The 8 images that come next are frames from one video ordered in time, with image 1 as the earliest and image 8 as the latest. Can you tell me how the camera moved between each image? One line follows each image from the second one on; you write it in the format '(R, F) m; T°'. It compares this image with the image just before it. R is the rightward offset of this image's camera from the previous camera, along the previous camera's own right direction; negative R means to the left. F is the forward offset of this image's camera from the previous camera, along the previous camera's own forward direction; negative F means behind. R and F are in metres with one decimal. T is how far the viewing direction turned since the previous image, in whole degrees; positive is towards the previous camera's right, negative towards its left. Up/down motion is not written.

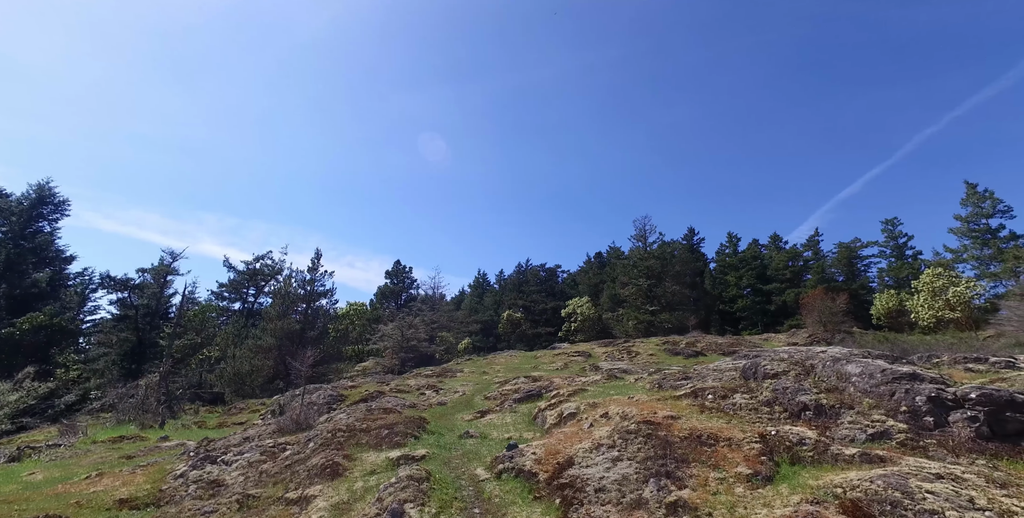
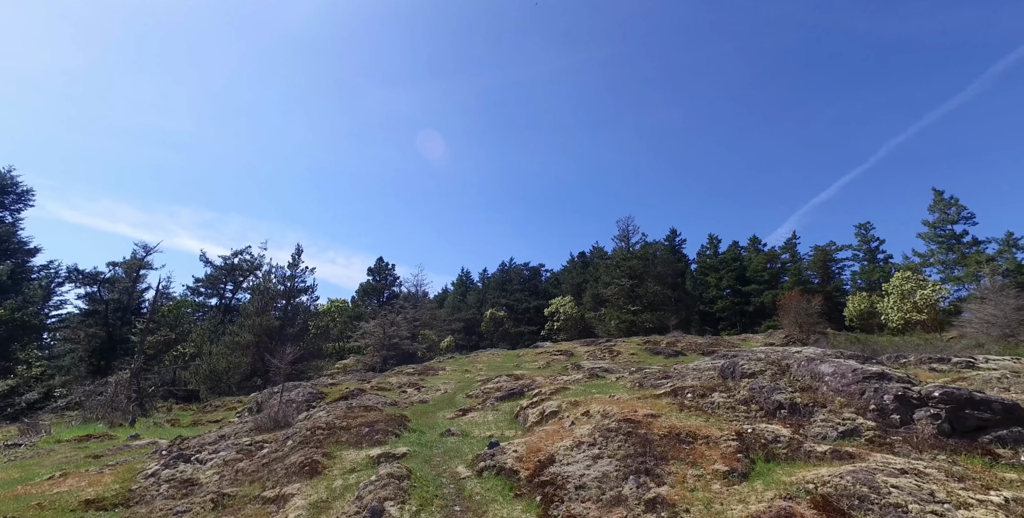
(0.0, 0.0) m; +2°
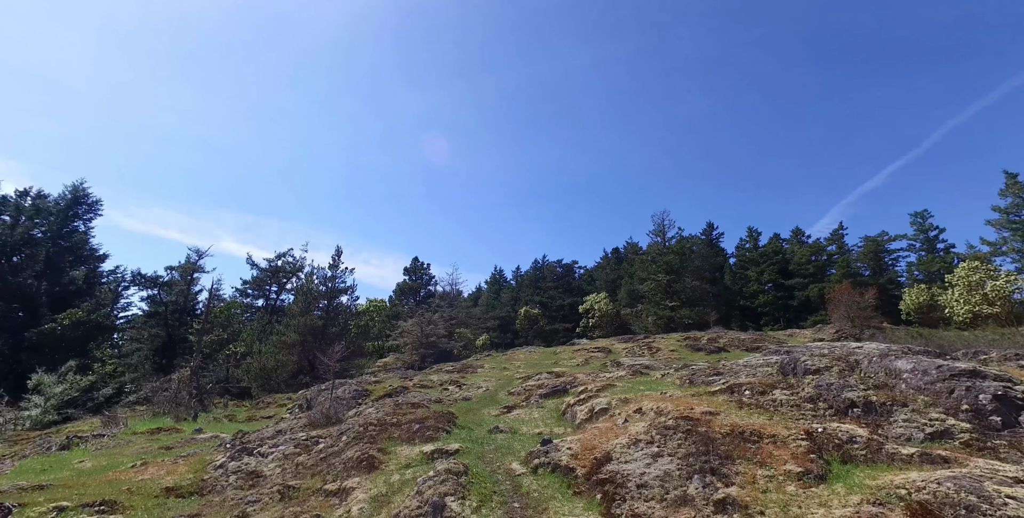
(-0.6, 0.0) m; -4°
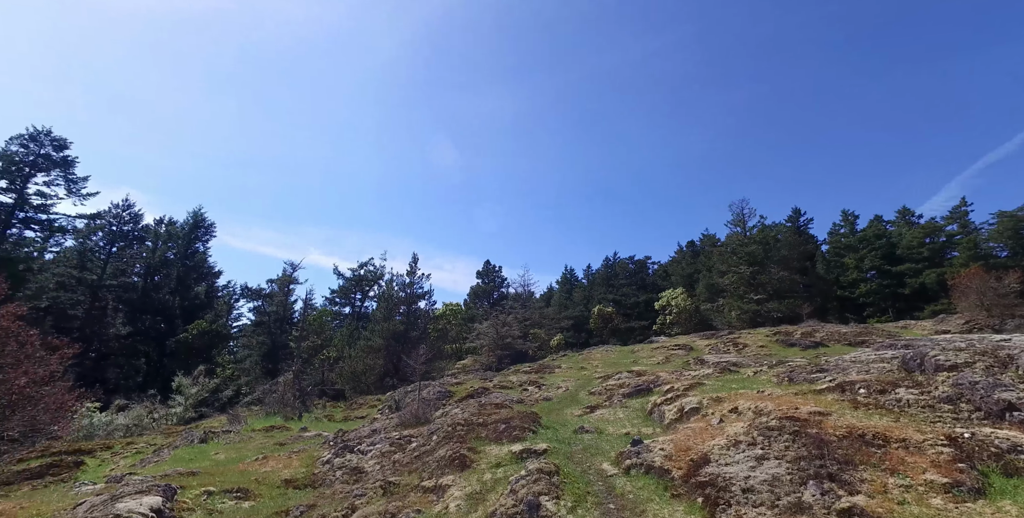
(-0.4, 0.0) m; -9°
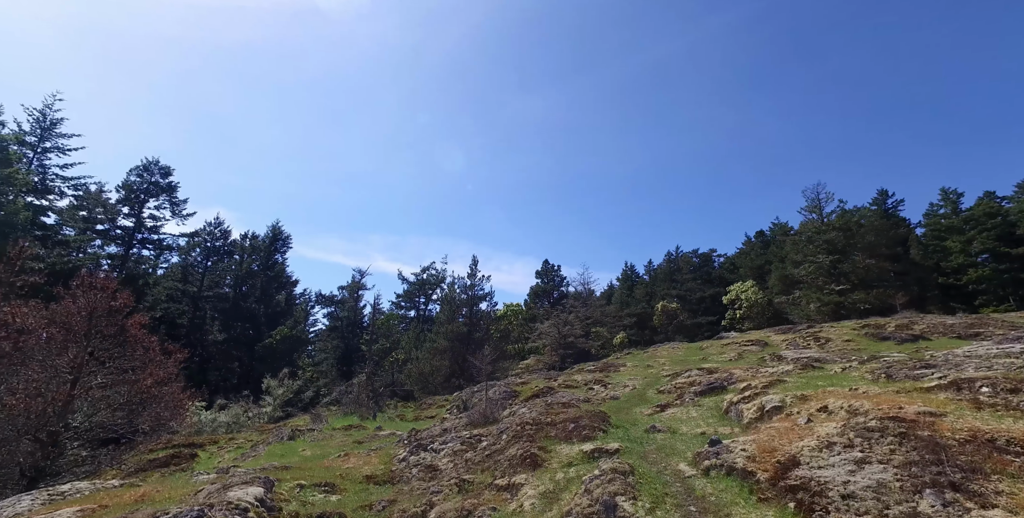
(-0.2, 0.0) m; -7°
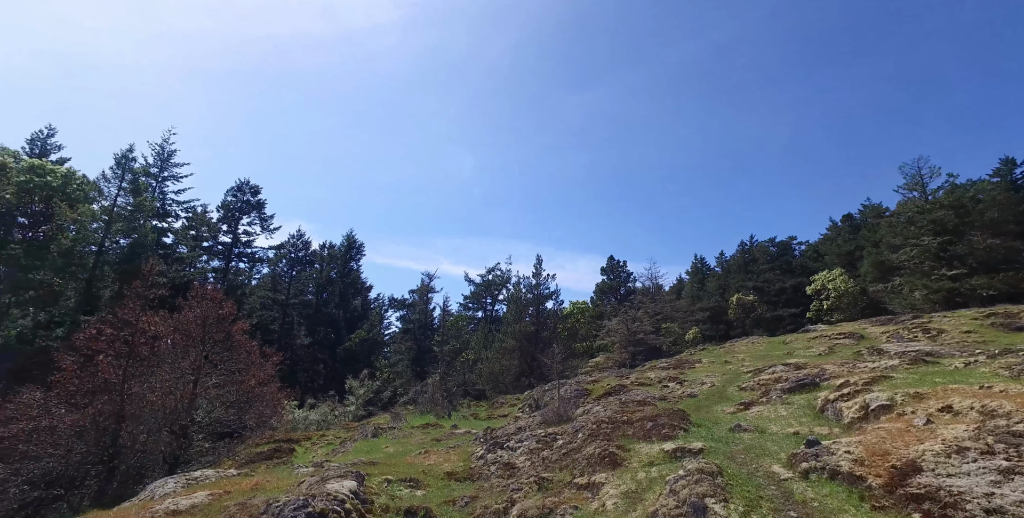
(-0.3, 0.0) m; -8°
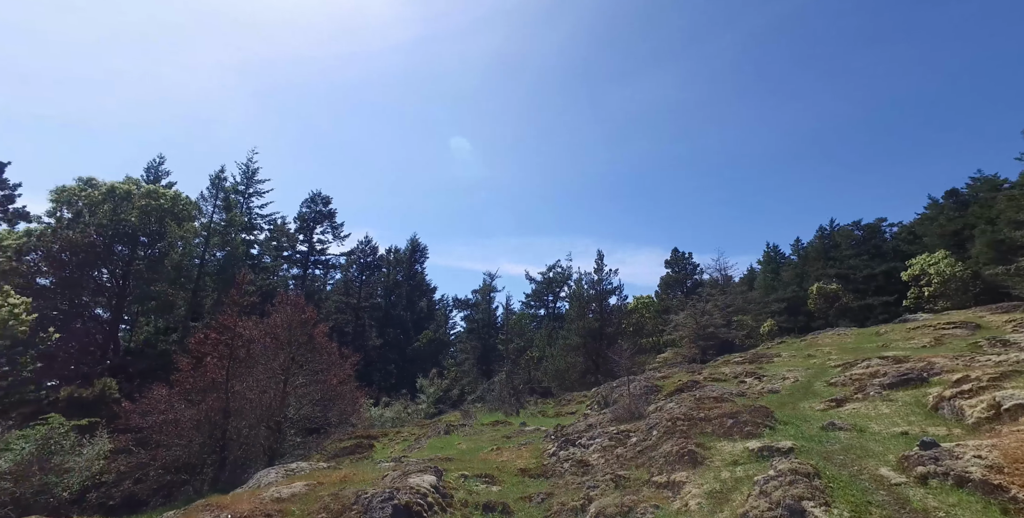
(-0.3, 0.0) m; -7°
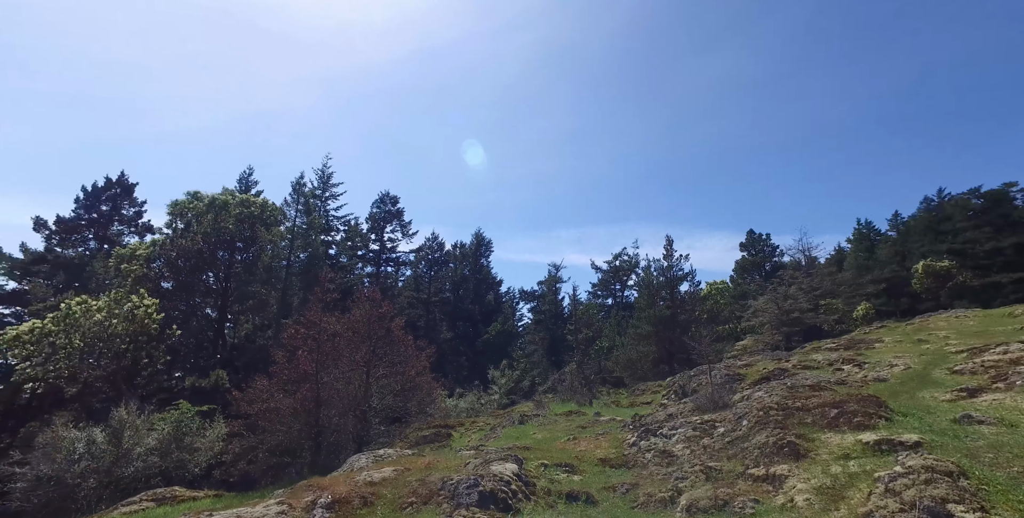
(-0.4, +0.2) m; -8°
